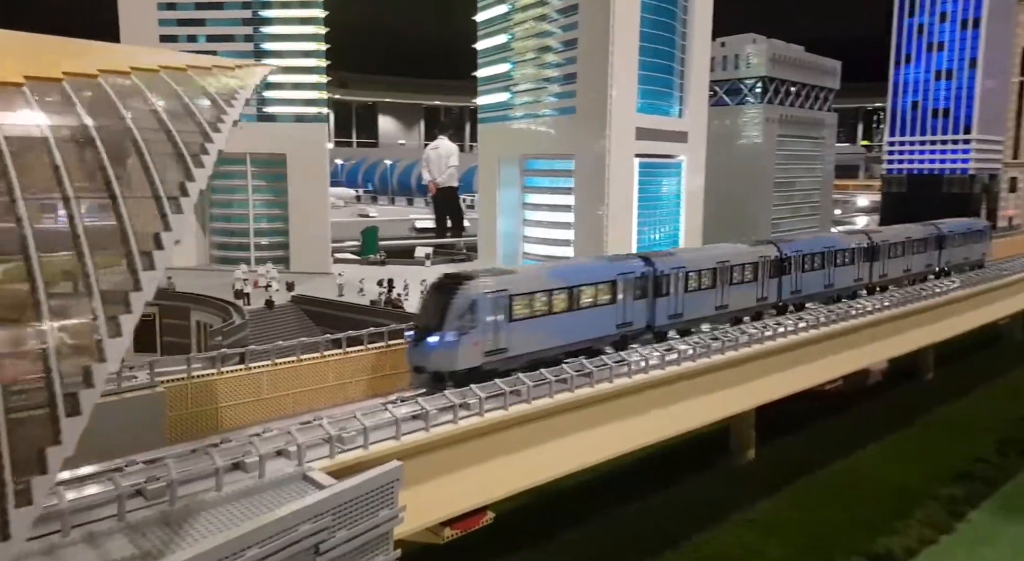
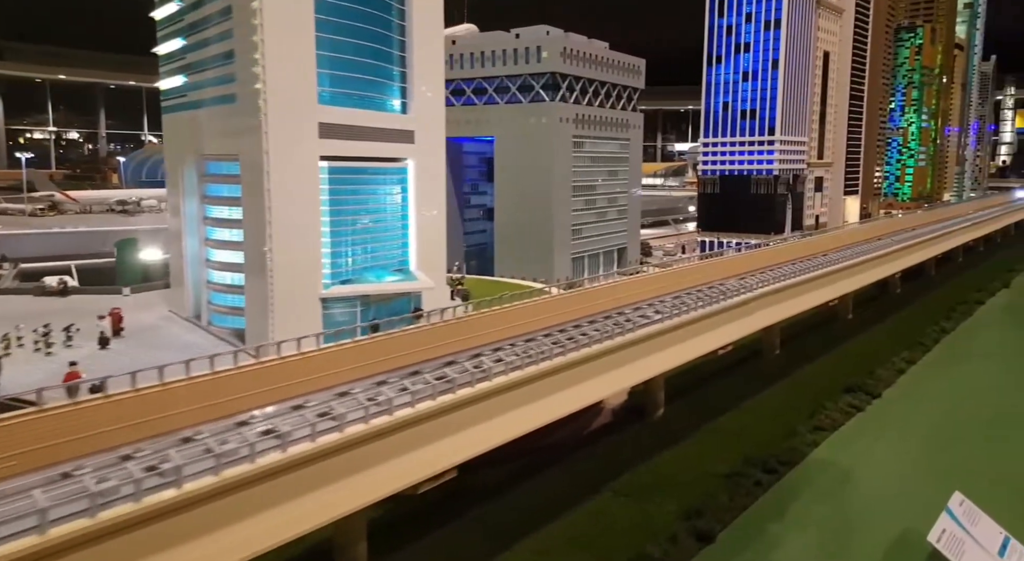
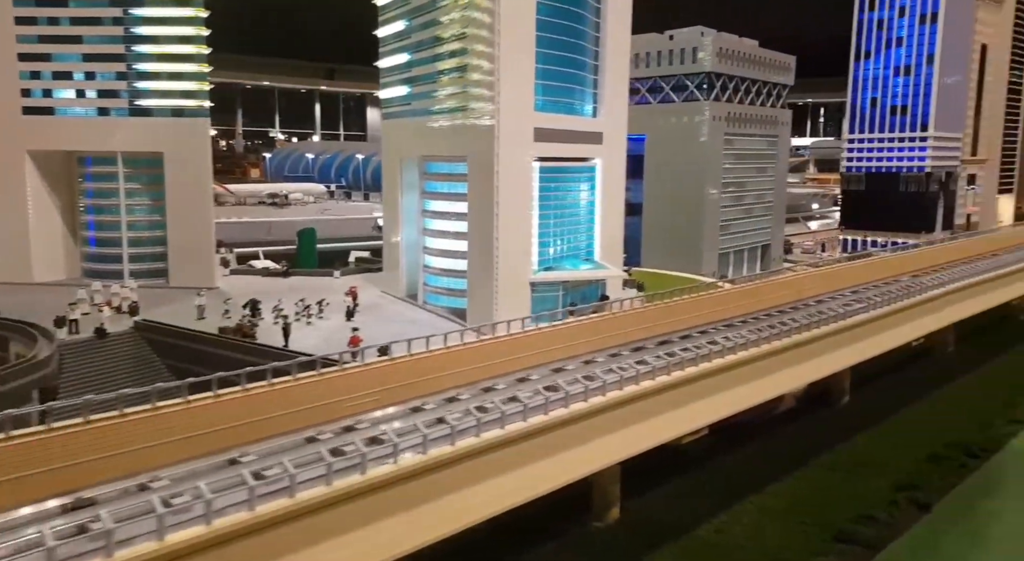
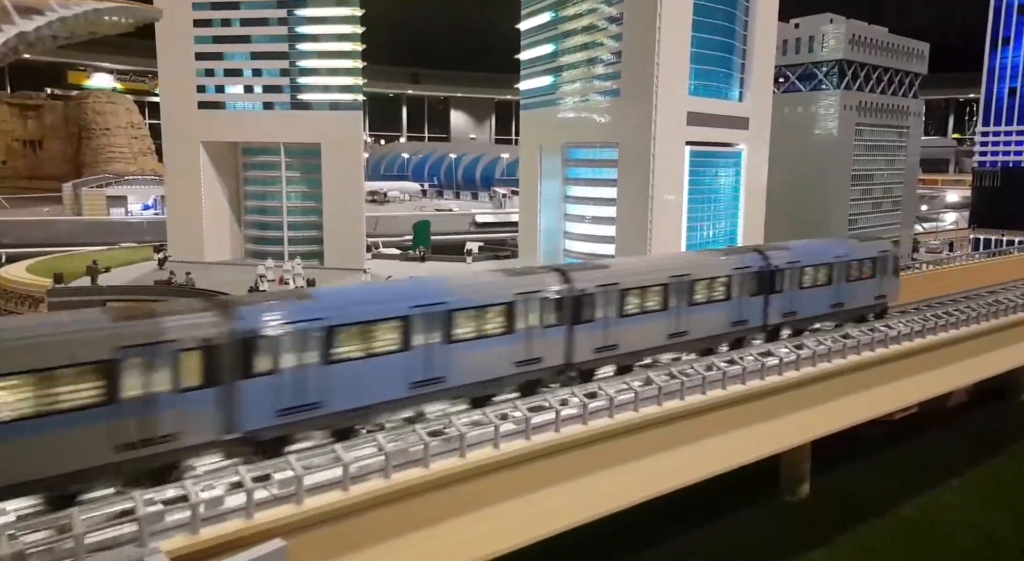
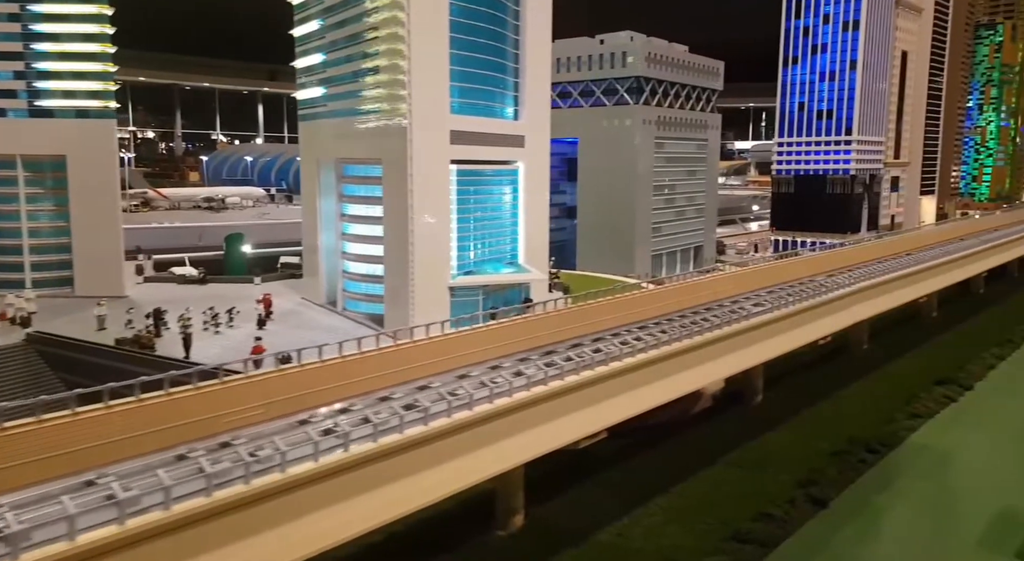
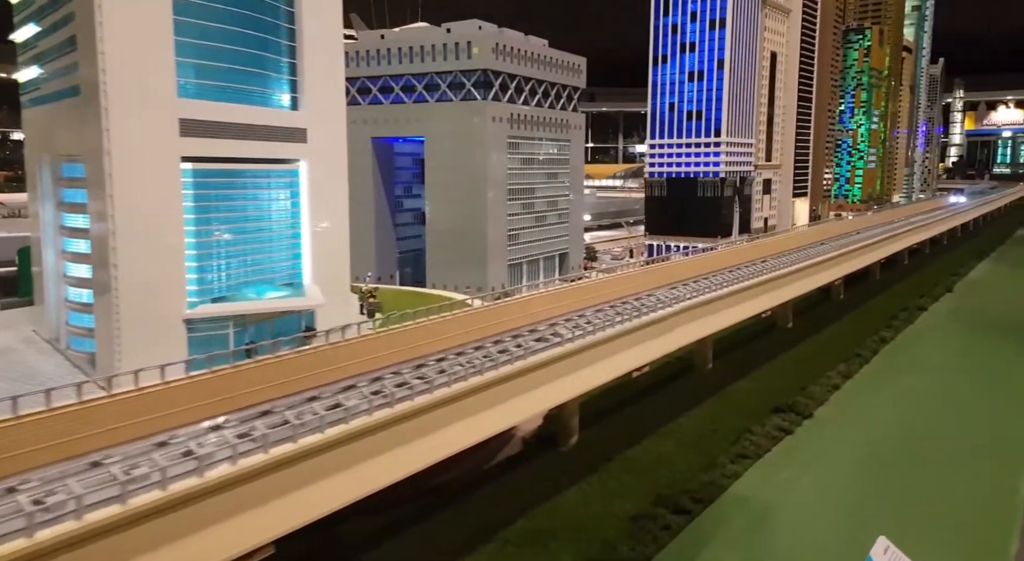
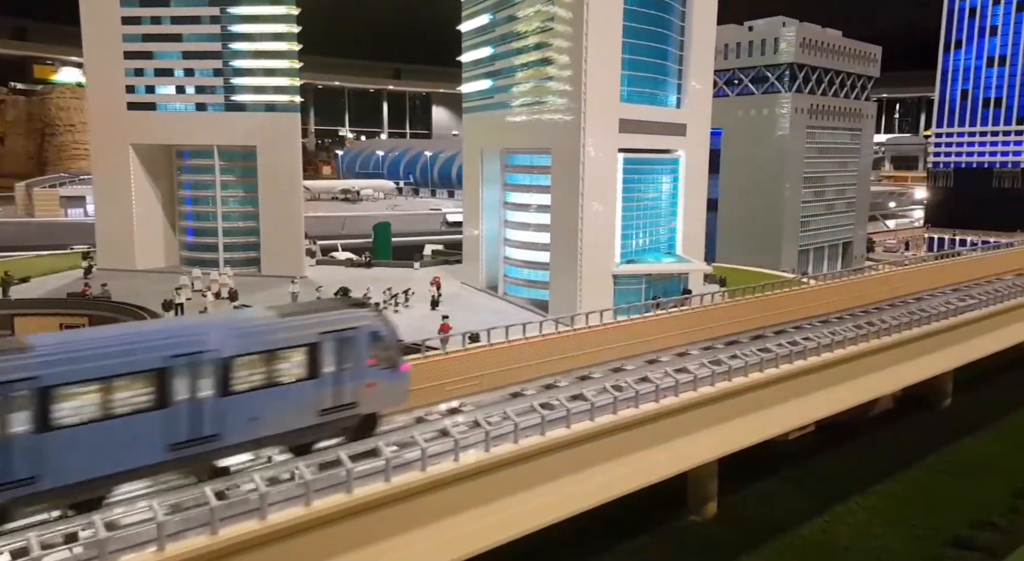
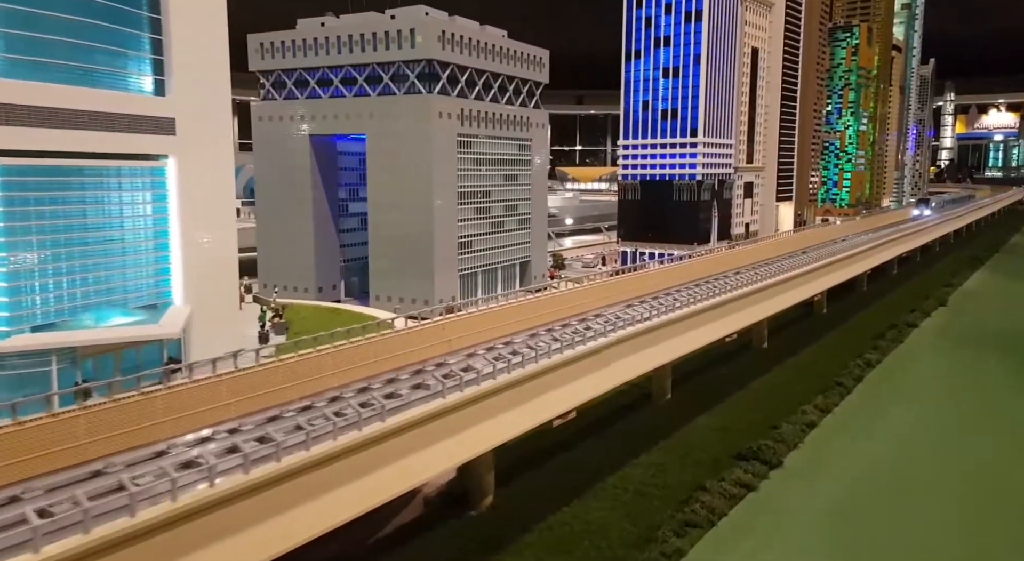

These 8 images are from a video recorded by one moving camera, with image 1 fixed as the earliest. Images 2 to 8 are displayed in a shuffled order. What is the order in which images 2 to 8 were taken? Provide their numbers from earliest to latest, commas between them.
4, 7, 3, 5, 2, 6, 8
